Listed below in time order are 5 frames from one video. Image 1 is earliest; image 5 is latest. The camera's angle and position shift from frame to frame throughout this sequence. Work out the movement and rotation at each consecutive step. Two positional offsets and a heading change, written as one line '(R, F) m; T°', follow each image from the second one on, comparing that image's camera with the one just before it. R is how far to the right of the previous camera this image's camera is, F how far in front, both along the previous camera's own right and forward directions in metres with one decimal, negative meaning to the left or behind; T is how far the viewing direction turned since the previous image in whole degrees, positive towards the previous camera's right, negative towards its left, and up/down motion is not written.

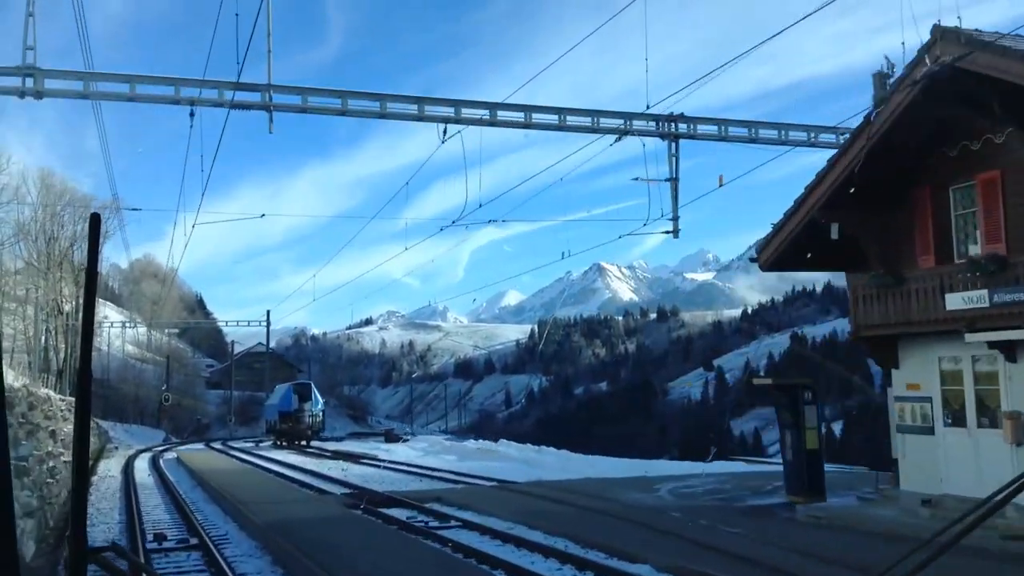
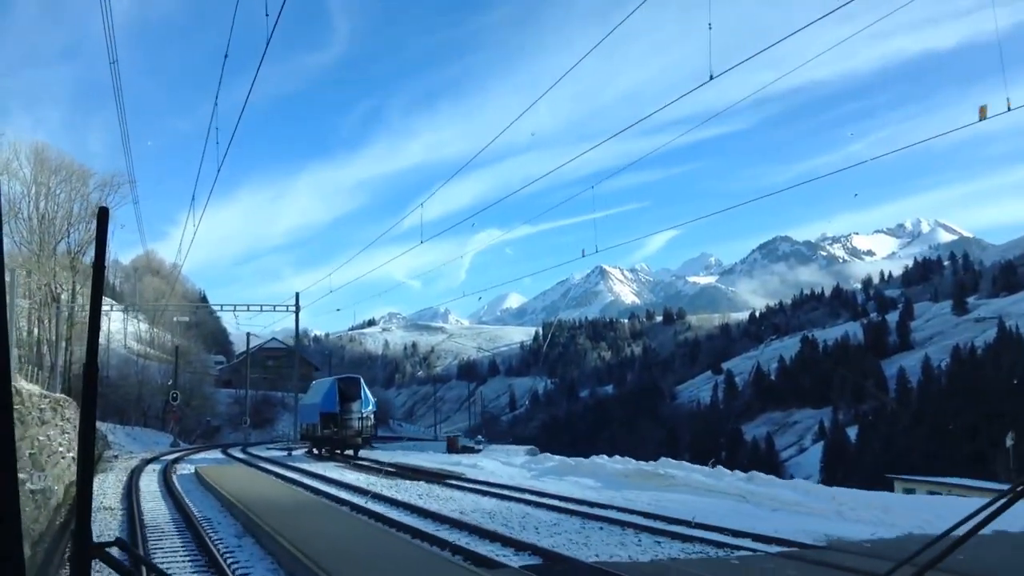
(-0.5, +1.1) m; 0°
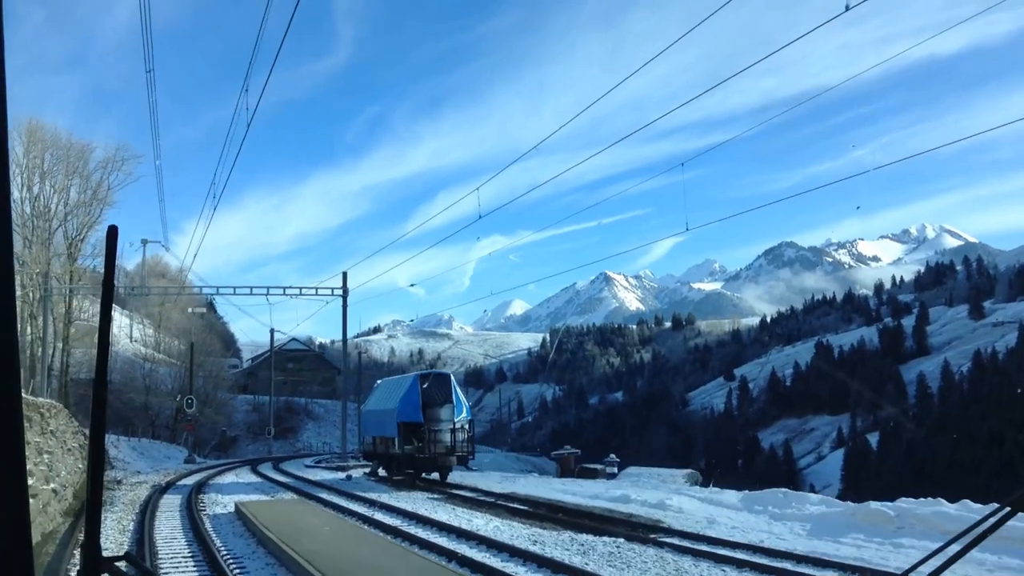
(-0.5, +1.2) m; 0°
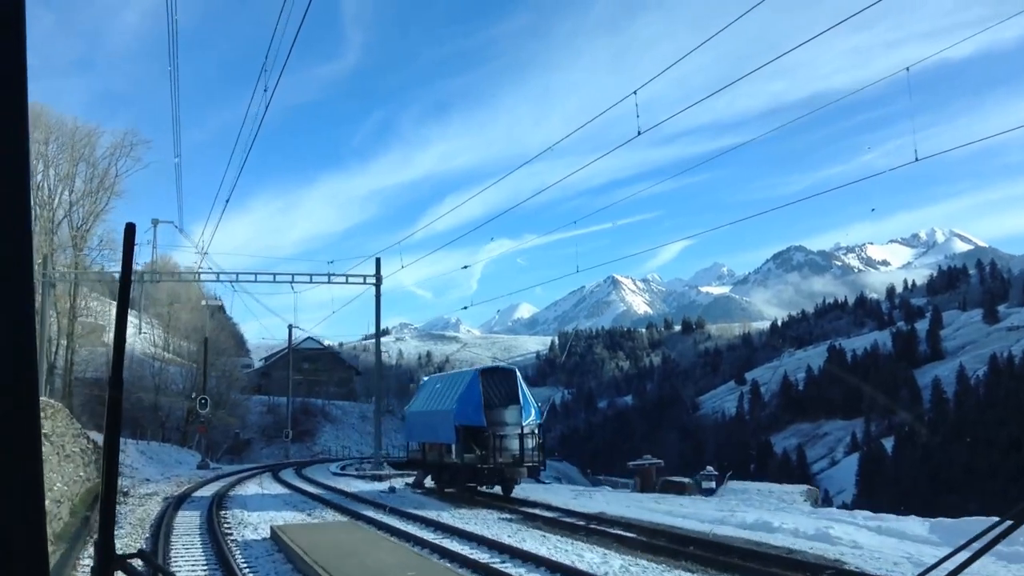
(-0.2, +0.5) m; 0°
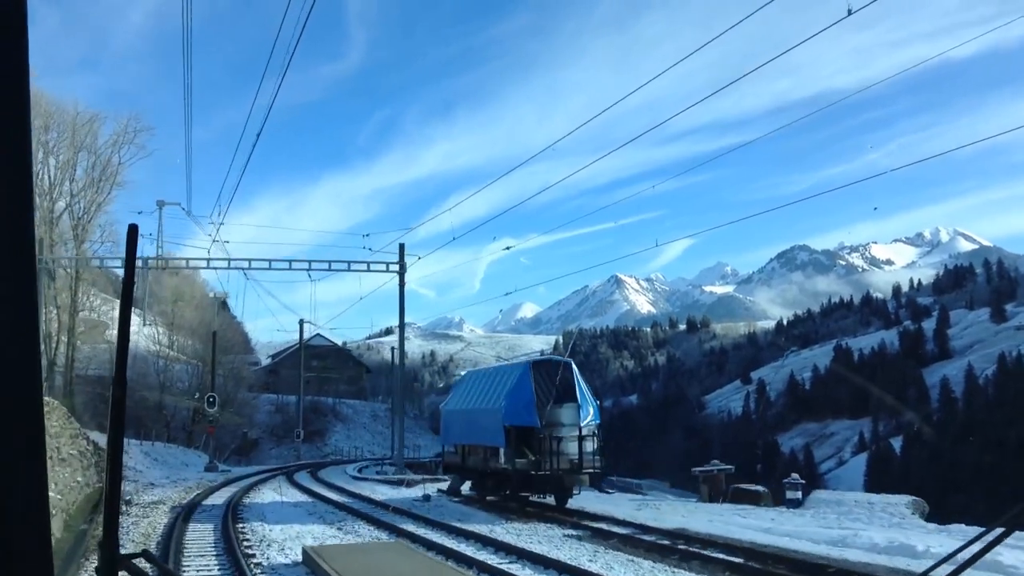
(-0.1, +0.3) m; 0°
